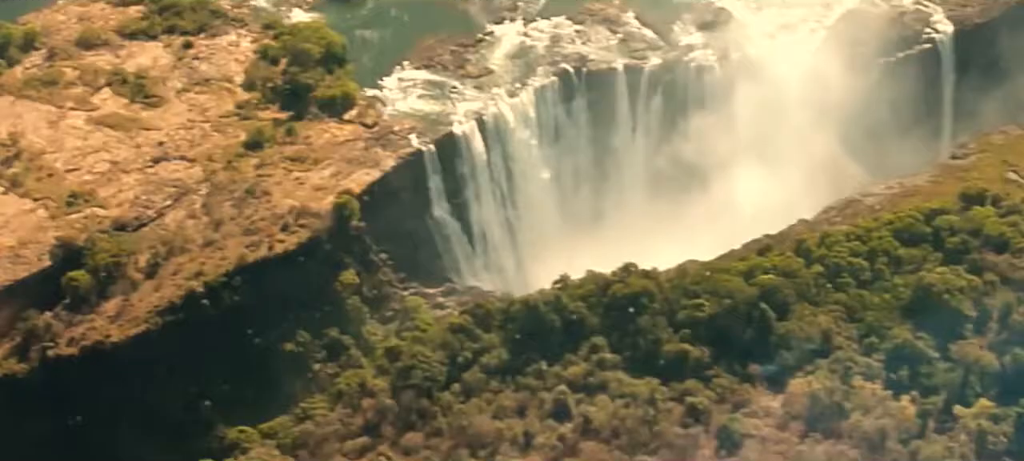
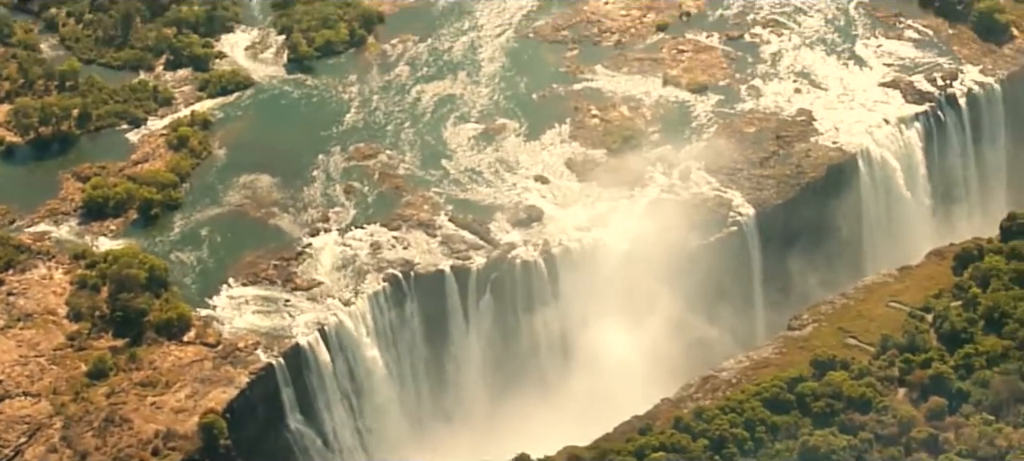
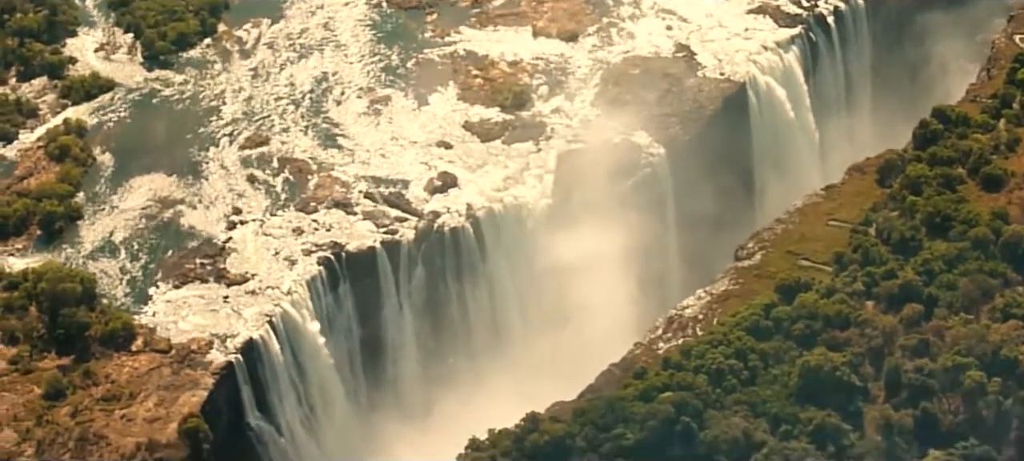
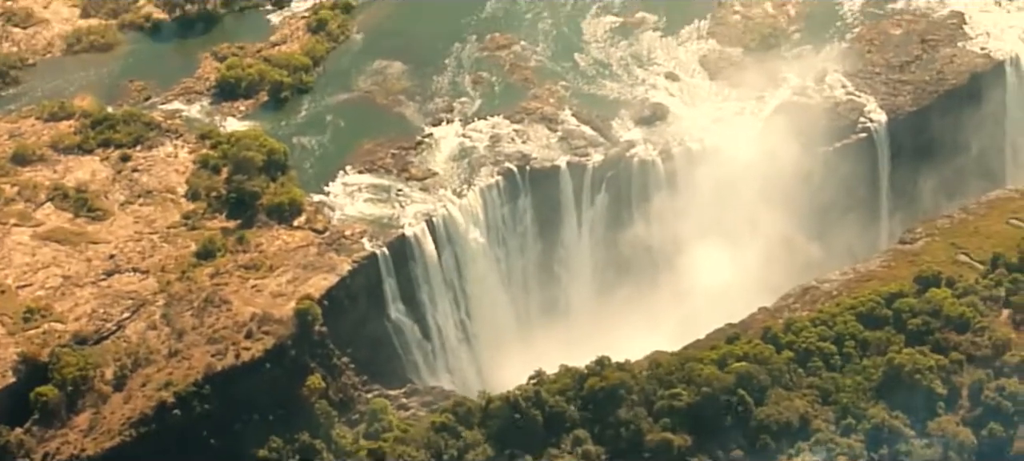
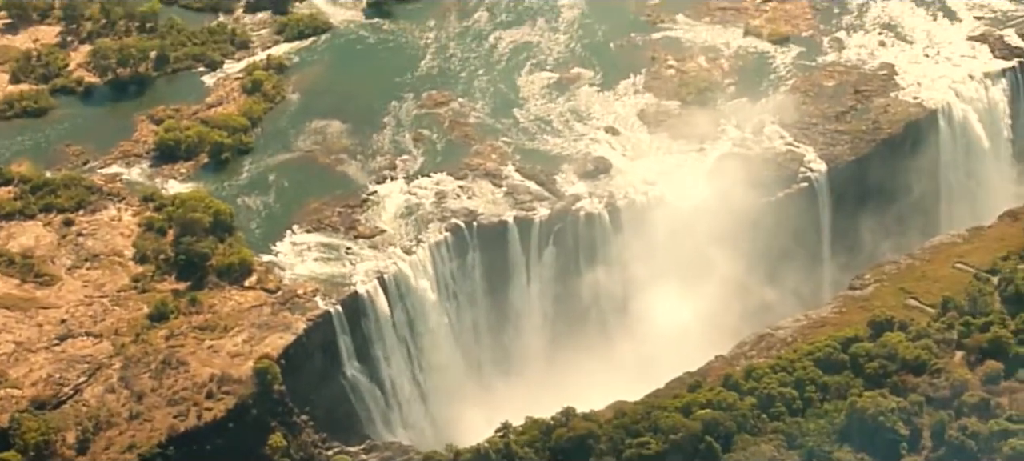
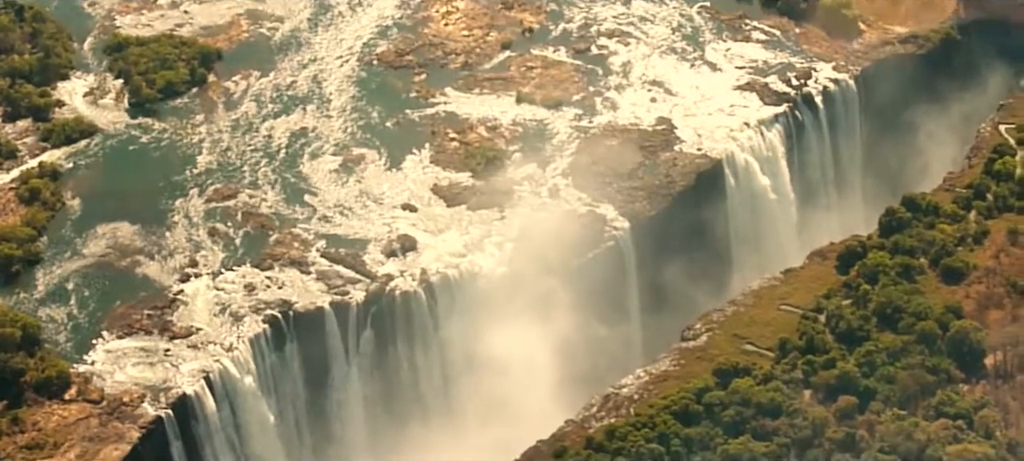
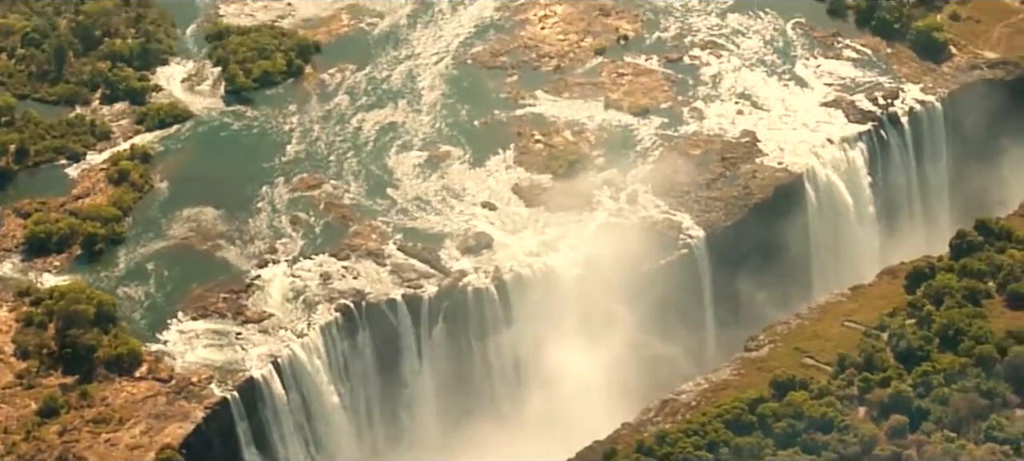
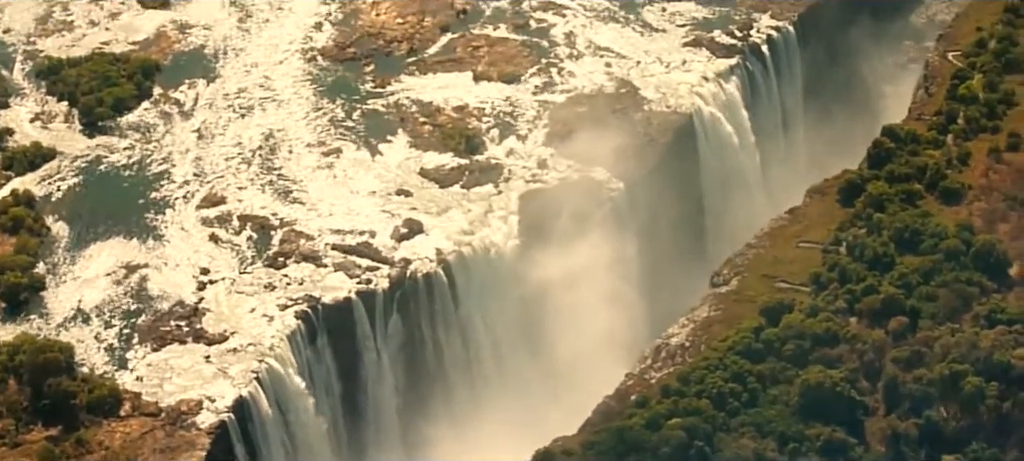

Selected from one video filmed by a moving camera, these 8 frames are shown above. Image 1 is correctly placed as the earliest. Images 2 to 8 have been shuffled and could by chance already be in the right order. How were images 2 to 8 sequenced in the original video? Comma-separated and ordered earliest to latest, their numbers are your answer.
4, 5, 2, 7, 6, 3, 8
